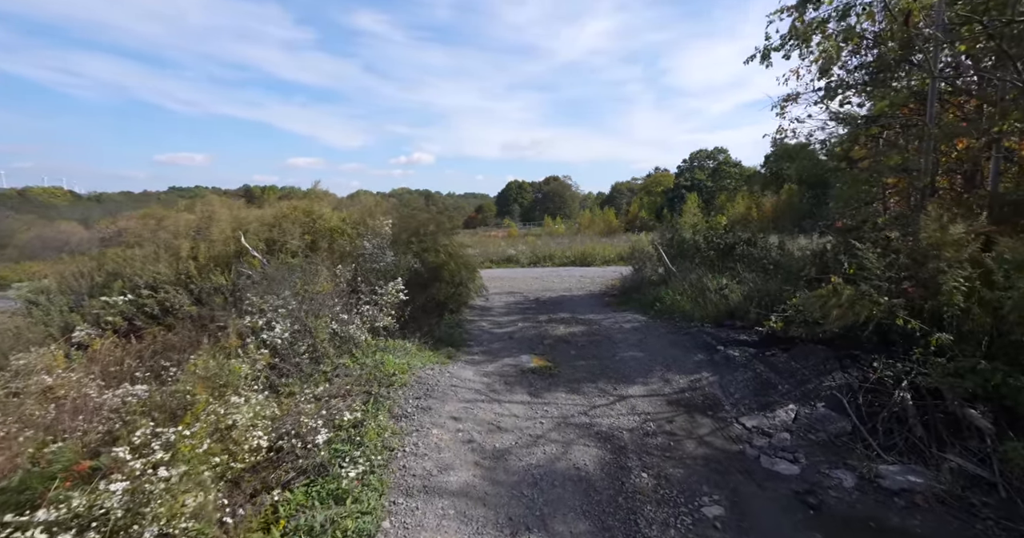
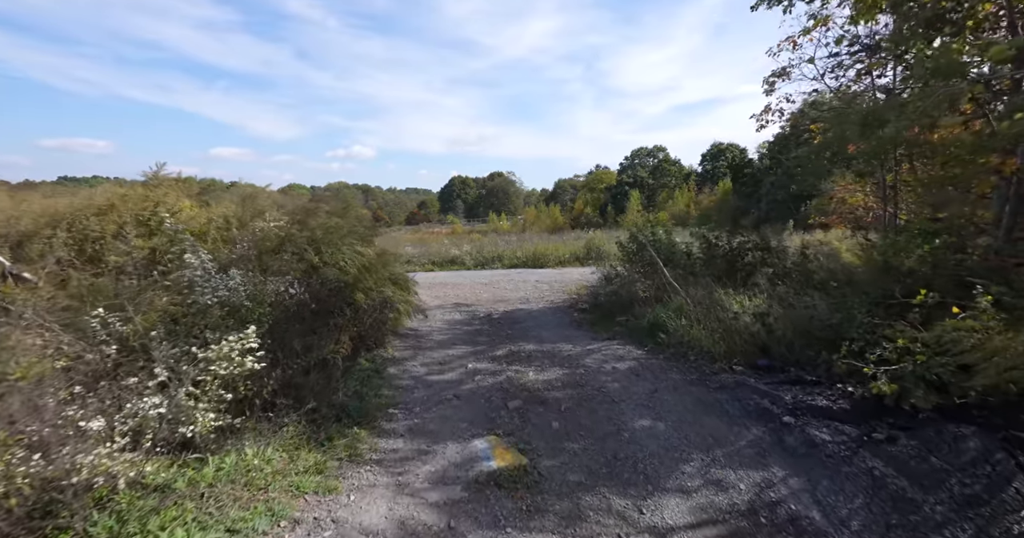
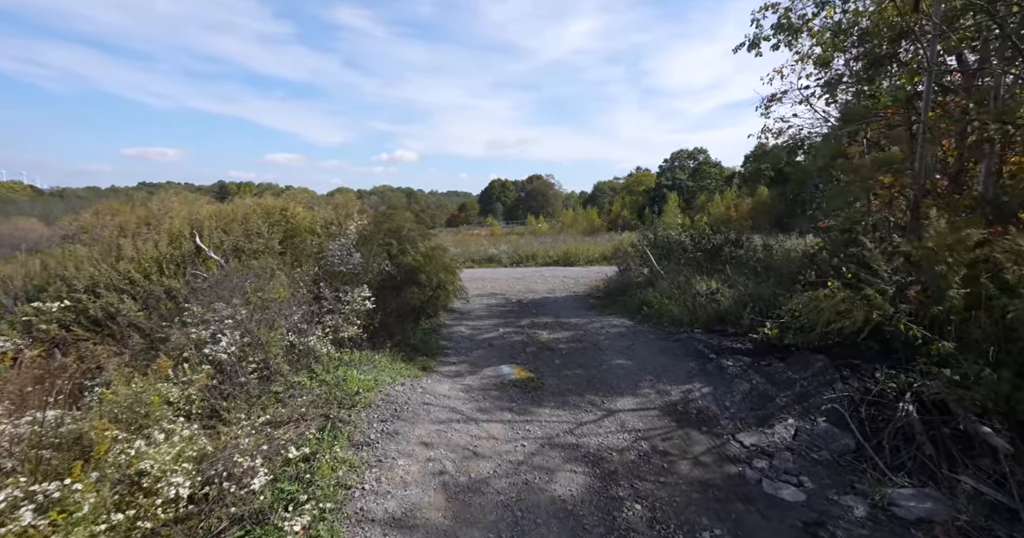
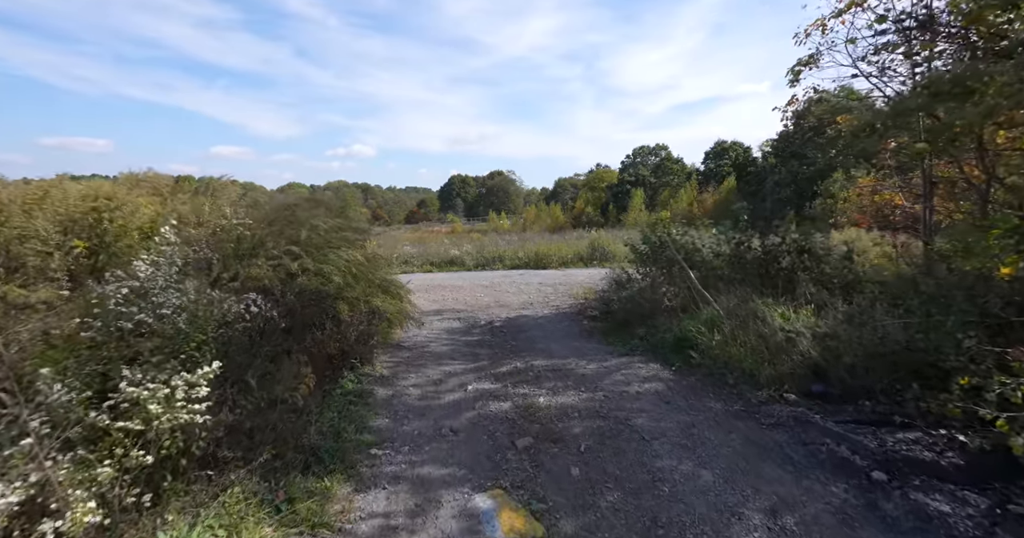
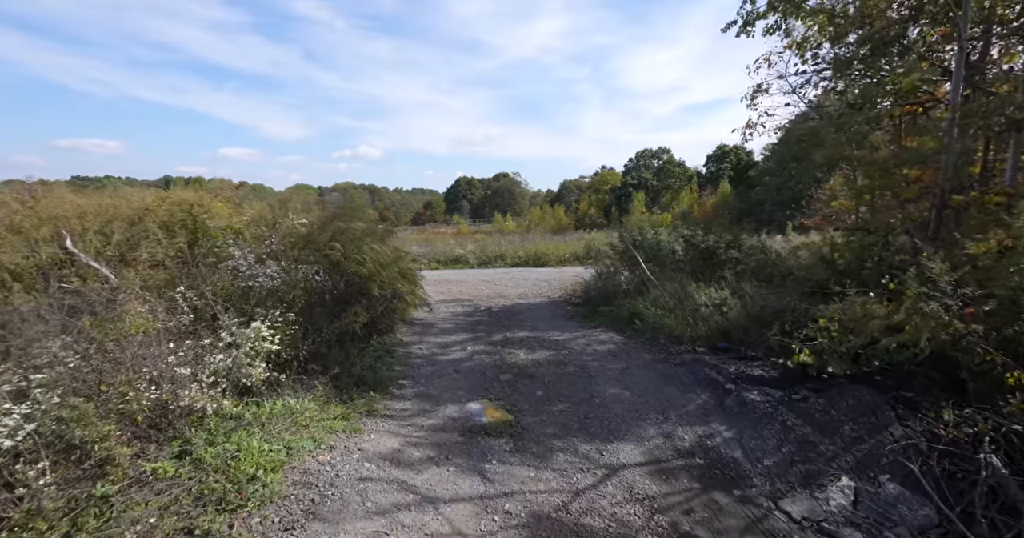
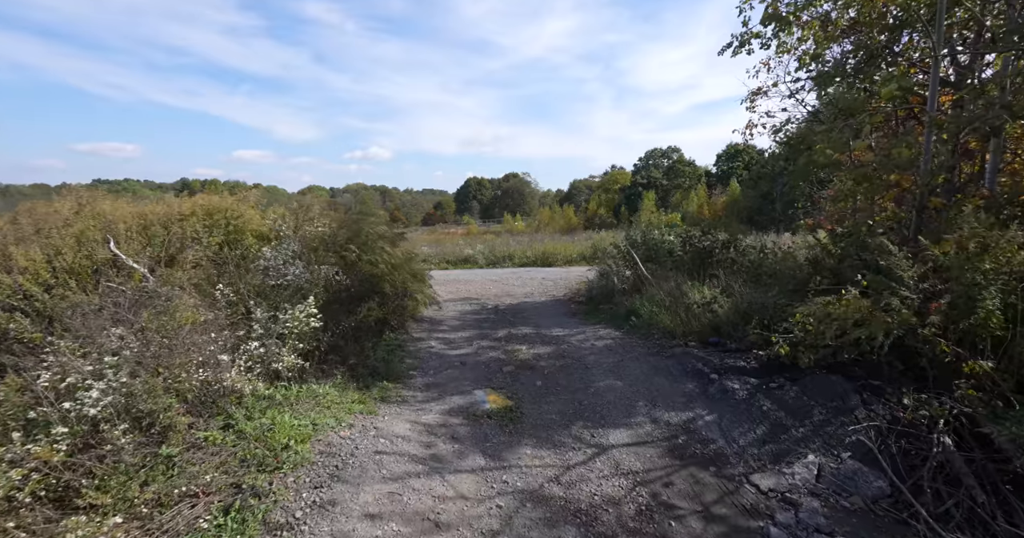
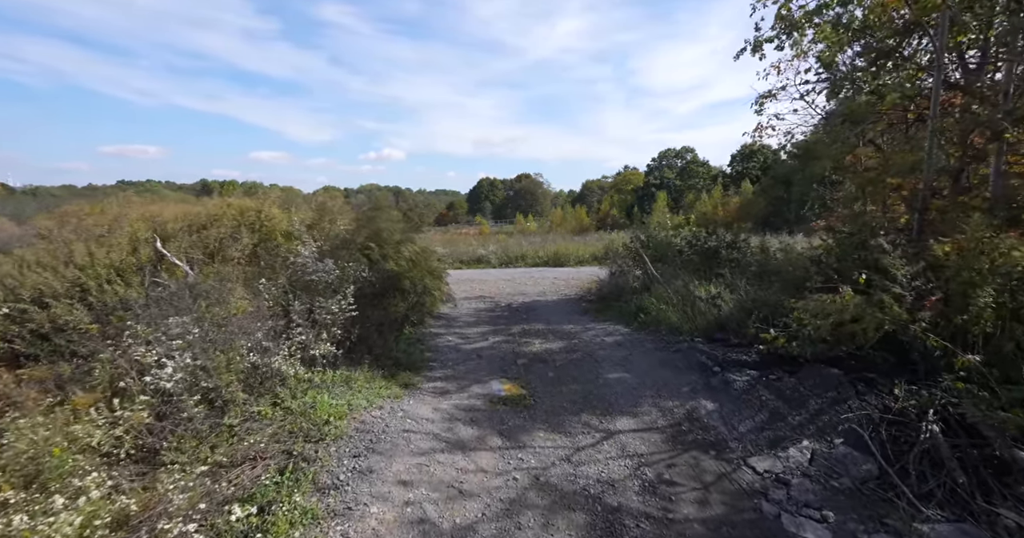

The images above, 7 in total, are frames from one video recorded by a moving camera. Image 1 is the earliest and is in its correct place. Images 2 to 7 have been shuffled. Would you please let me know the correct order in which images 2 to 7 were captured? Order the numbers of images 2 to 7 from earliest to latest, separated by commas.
3, 7, 6, 5, 2, 4
